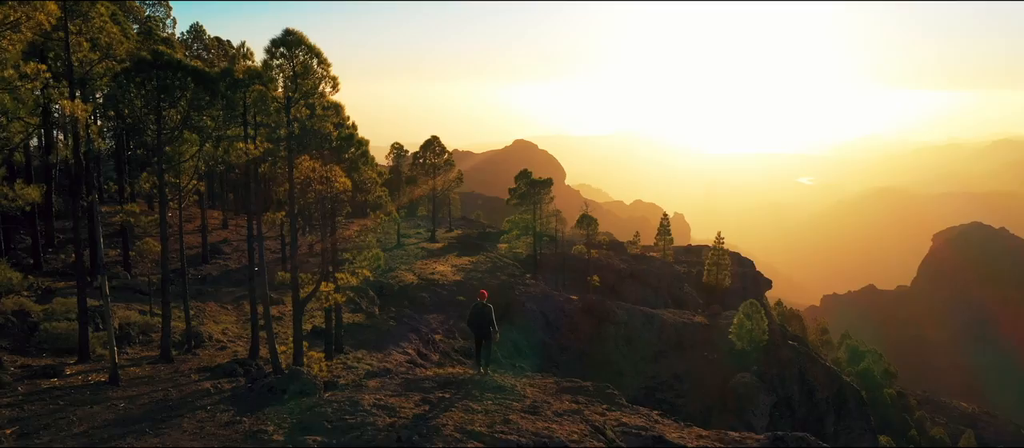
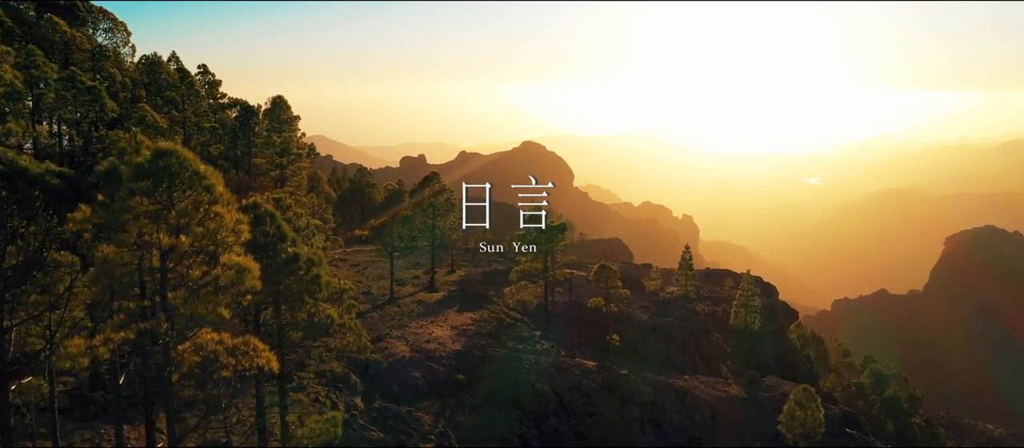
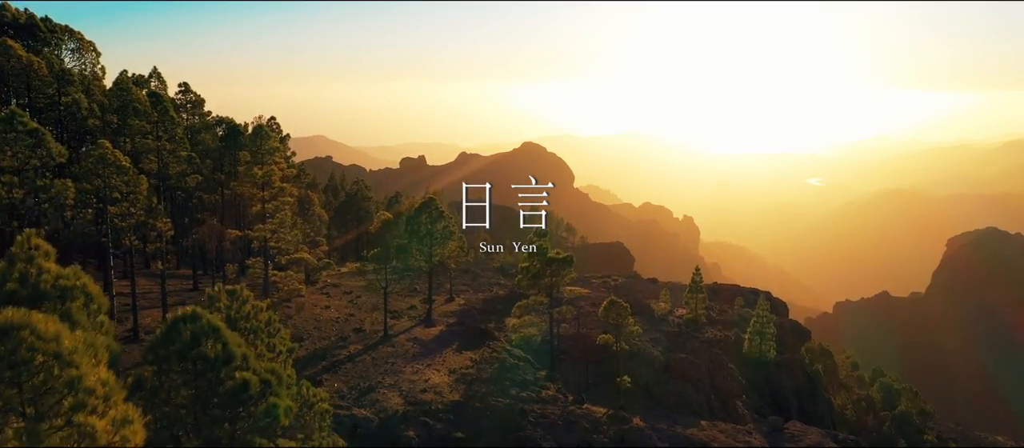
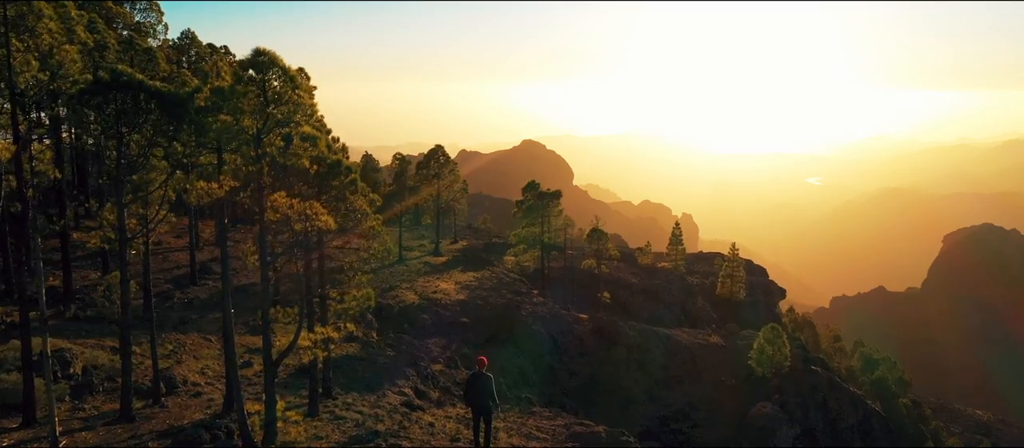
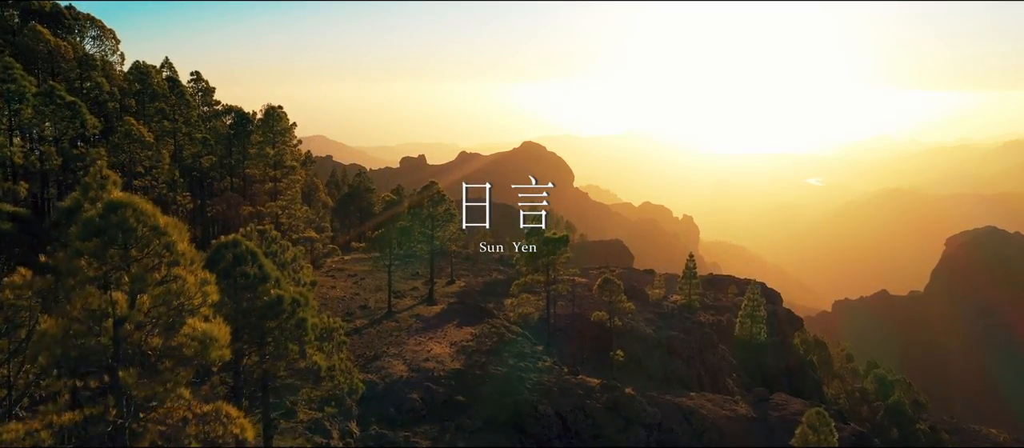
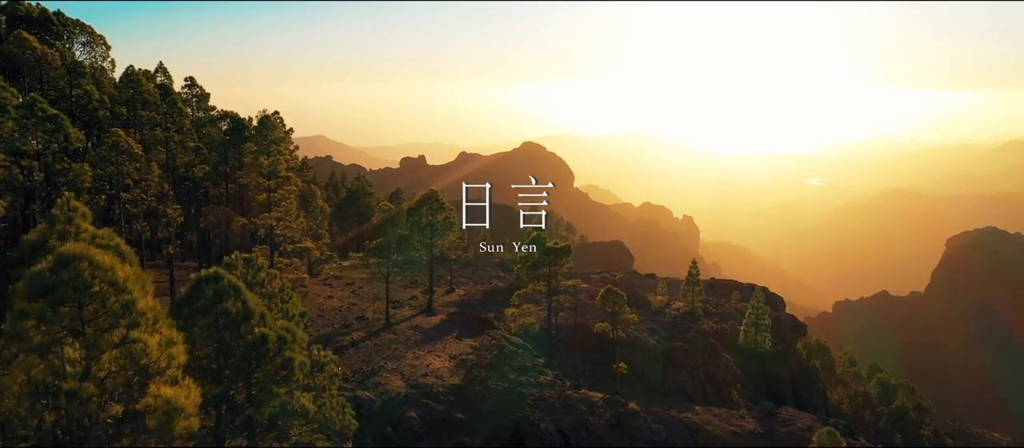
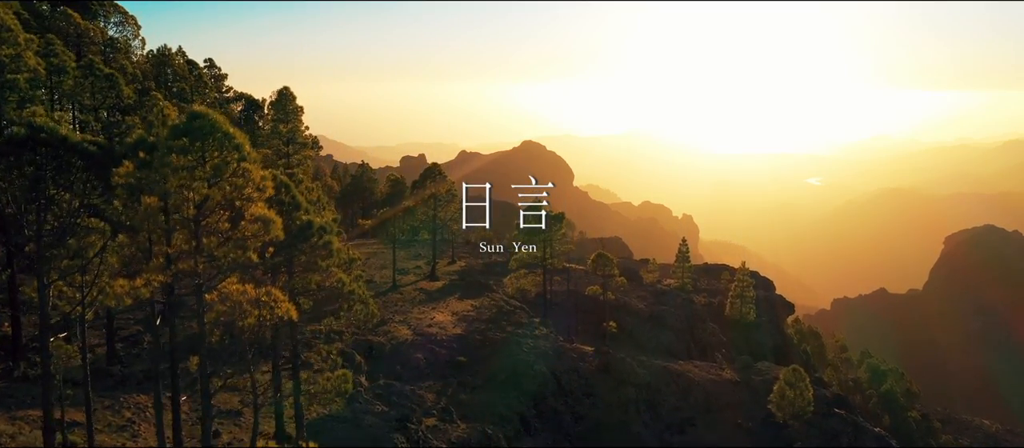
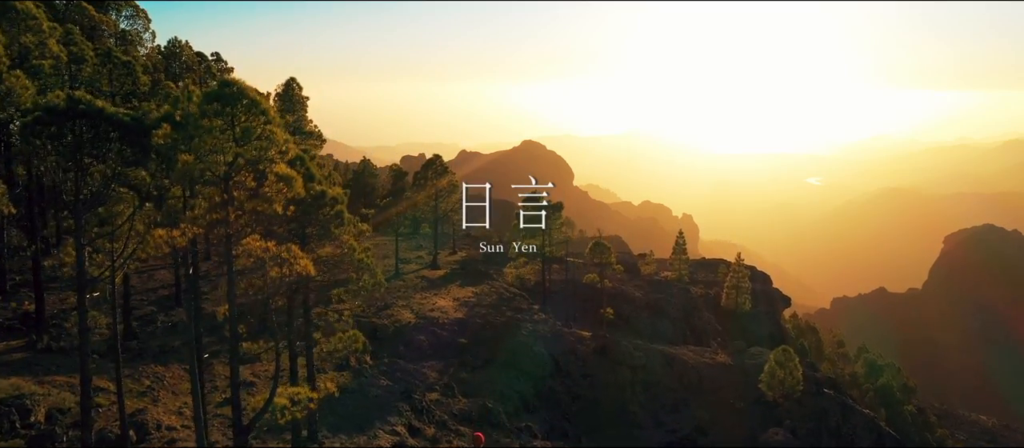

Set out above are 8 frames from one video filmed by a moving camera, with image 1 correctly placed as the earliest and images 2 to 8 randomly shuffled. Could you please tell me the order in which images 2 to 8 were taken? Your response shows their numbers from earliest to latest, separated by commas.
4, 8, 7, 2, 5, 6, 3
